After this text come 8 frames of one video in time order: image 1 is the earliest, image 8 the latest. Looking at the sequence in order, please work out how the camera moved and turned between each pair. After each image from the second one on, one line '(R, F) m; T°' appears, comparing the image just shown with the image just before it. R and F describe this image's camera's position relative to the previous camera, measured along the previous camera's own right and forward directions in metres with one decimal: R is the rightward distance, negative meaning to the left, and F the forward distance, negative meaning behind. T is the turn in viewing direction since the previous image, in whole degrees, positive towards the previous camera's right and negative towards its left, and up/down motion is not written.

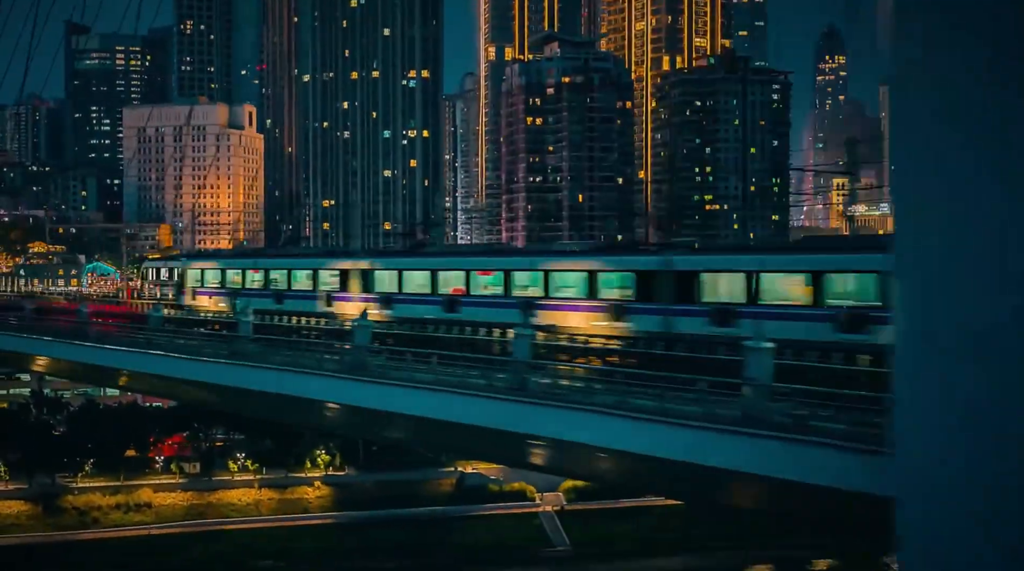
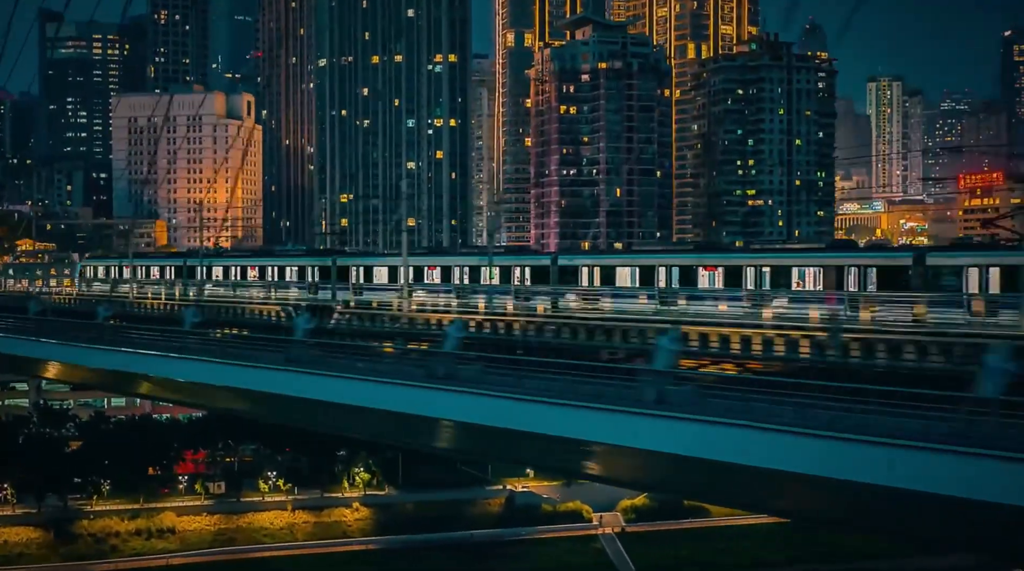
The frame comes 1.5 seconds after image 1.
(-3.0, +4.0) m; +2°
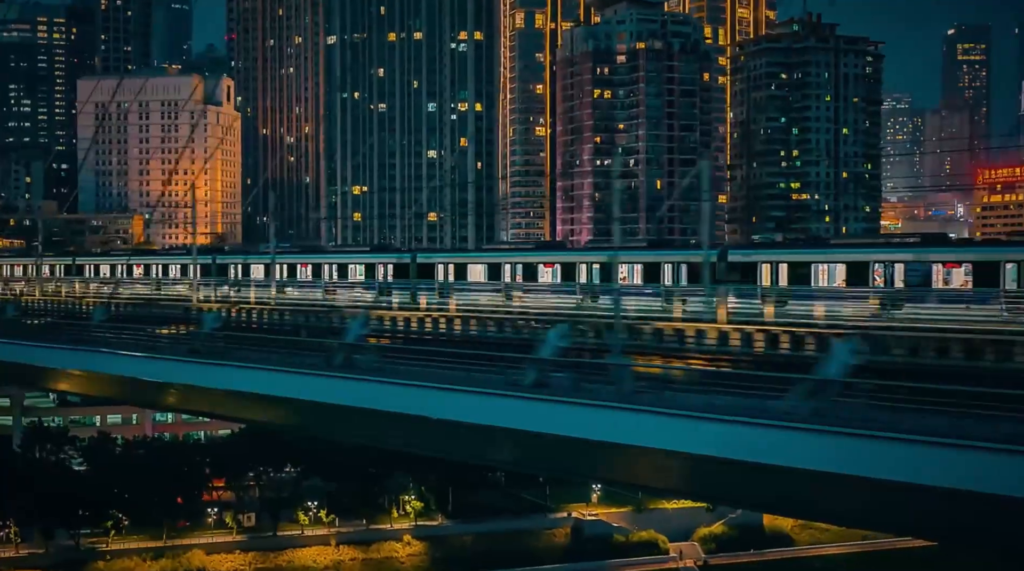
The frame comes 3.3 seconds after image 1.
(-4.0, +5.0) m; +3°
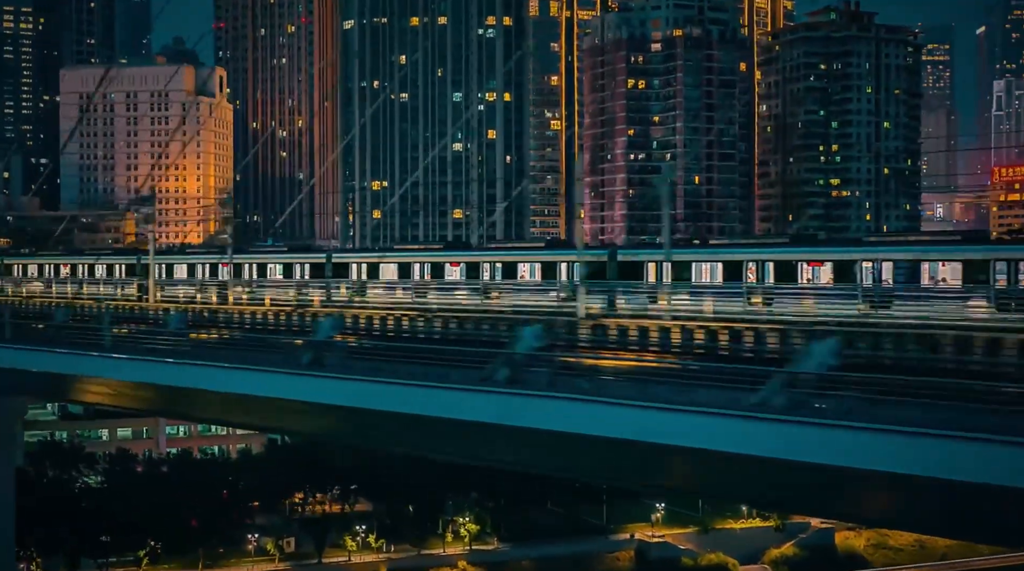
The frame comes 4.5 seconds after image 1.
(-2.8, +3.0) m; +2°
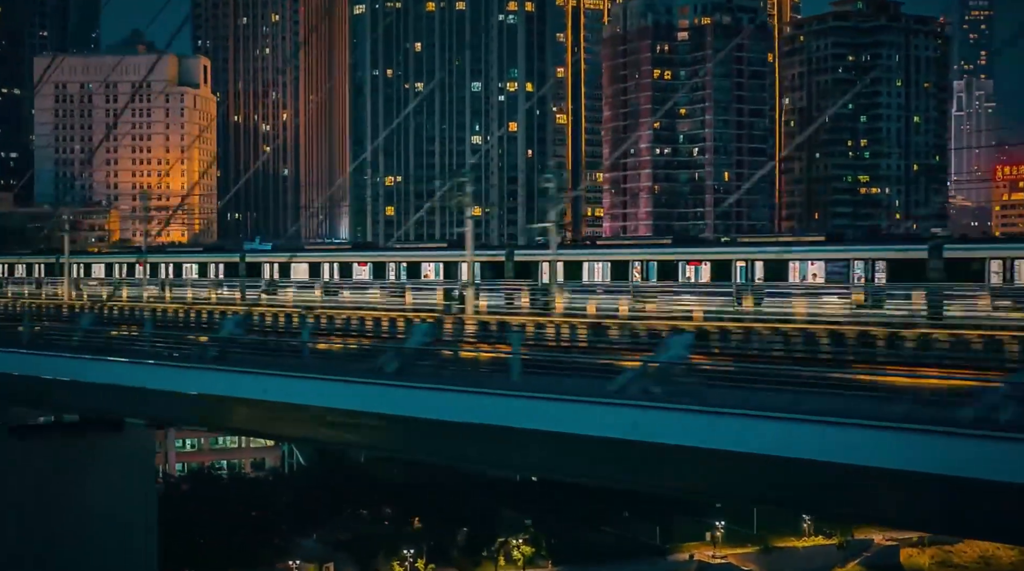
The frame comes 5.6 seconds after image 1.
(-2.6, +2.6) m; +3°
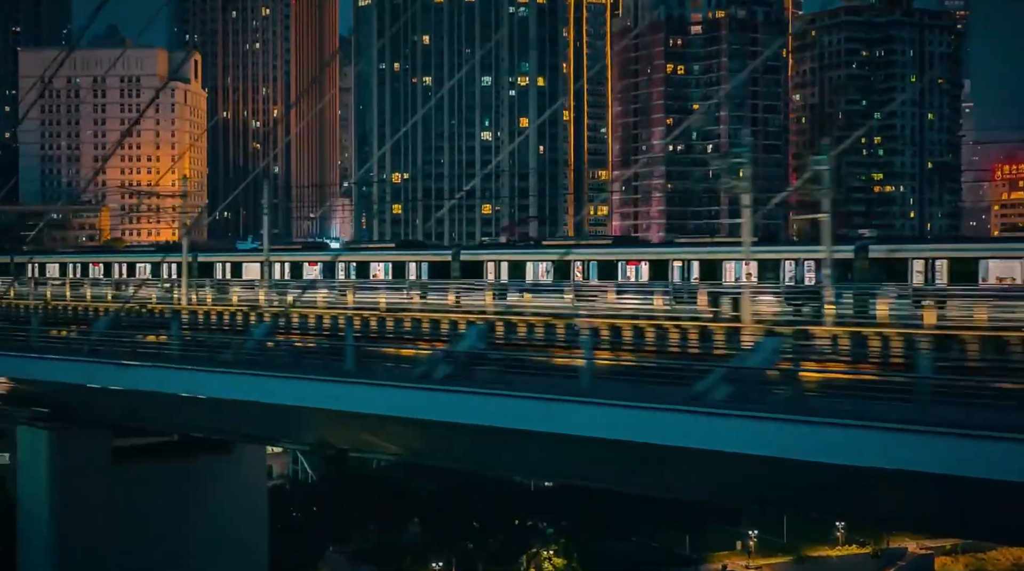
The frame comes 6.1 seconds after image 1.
(-1.3, +1.2) m; +1°
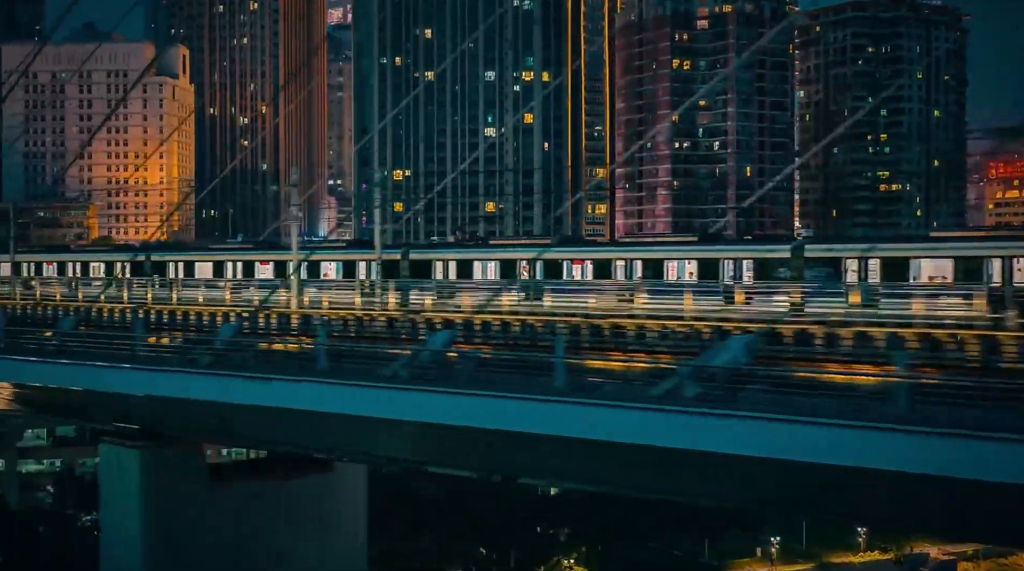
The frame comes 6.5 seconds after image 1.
(-1.0, +0.9) m; +1°
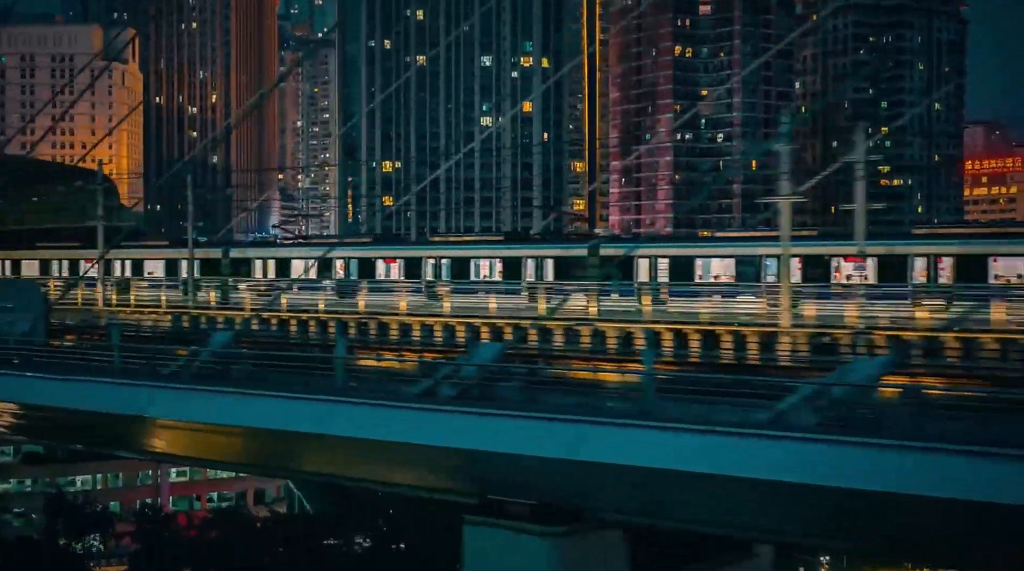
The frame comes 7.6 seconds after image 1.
(-2.5, +2.6) m; +4°
